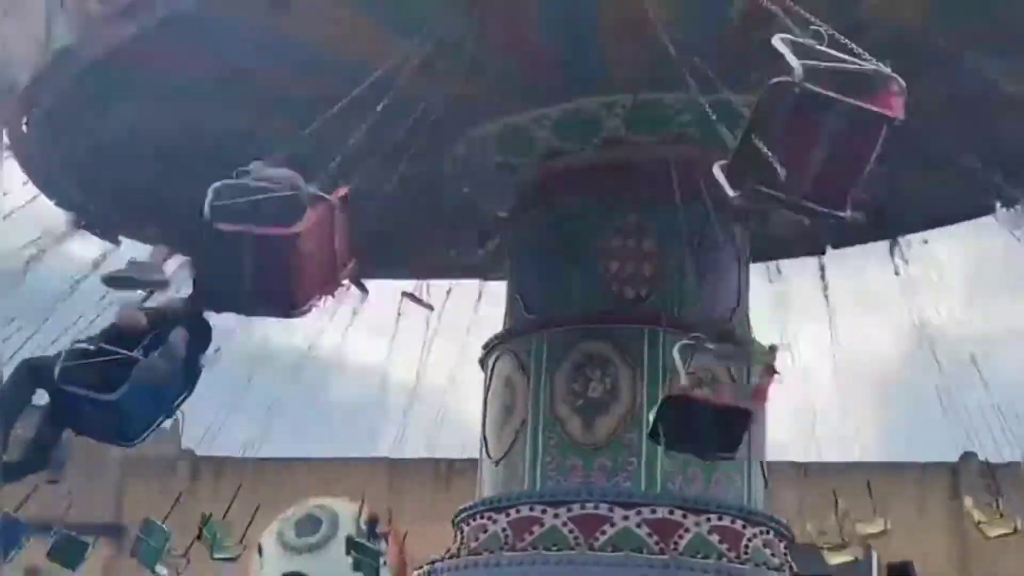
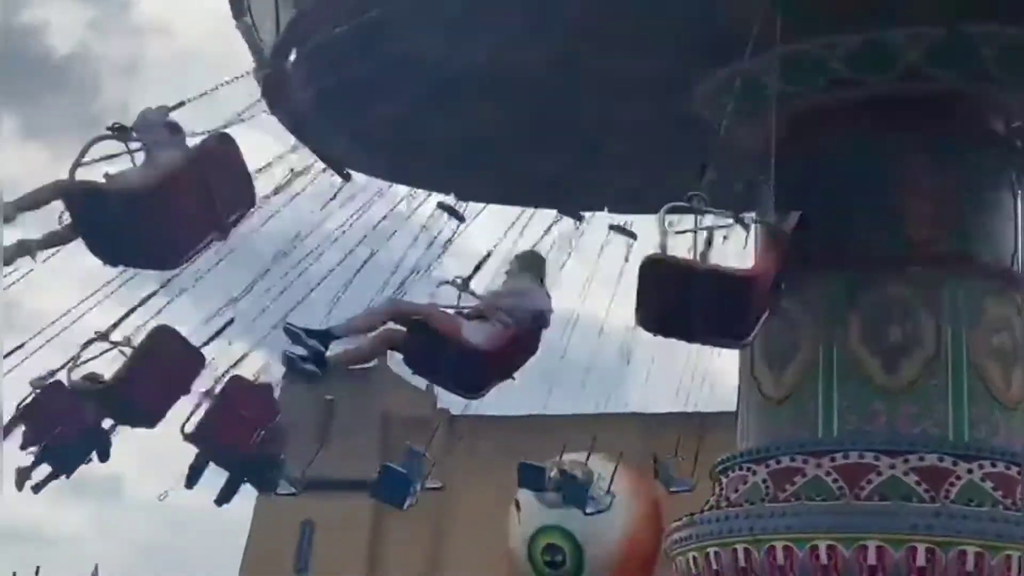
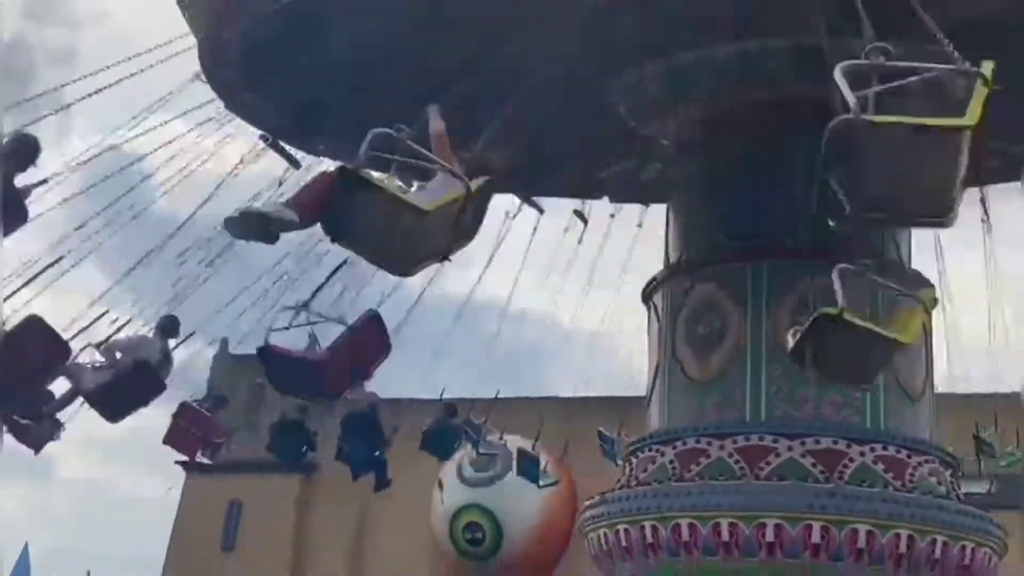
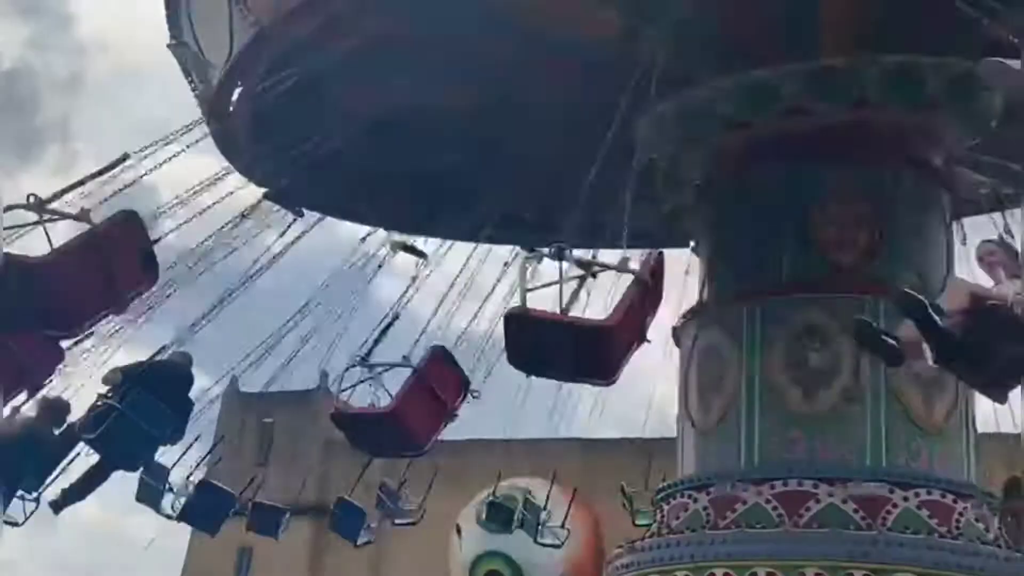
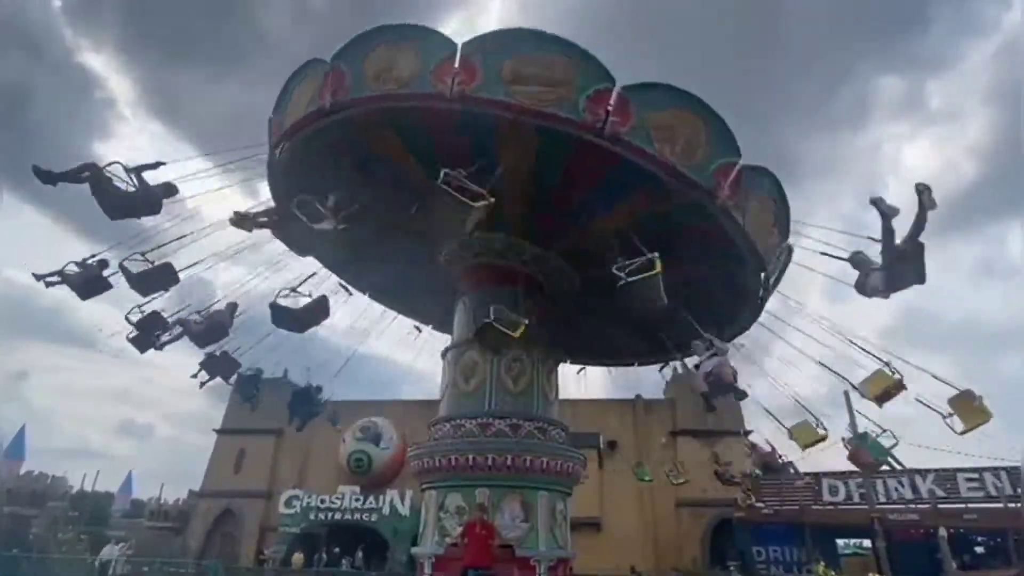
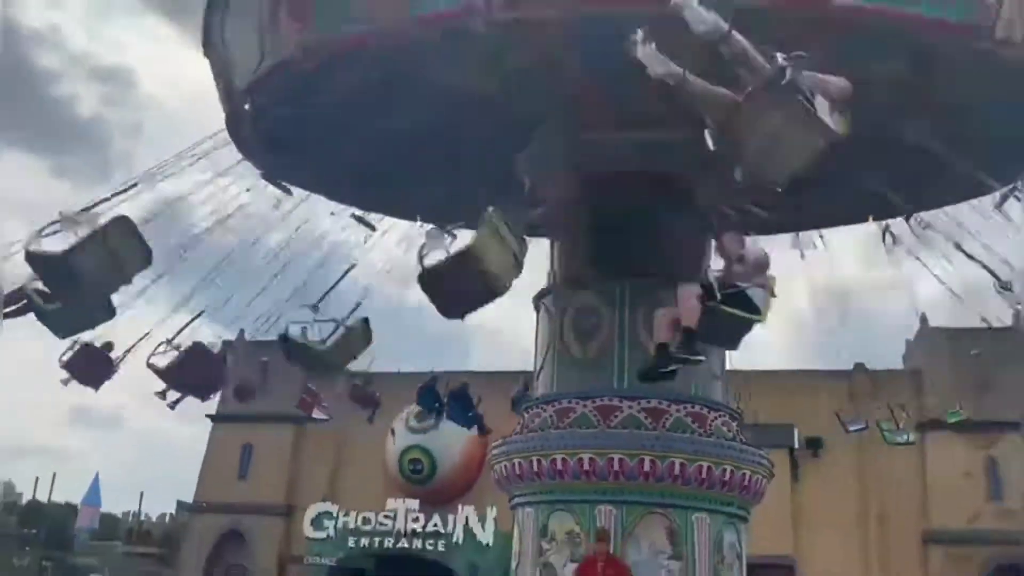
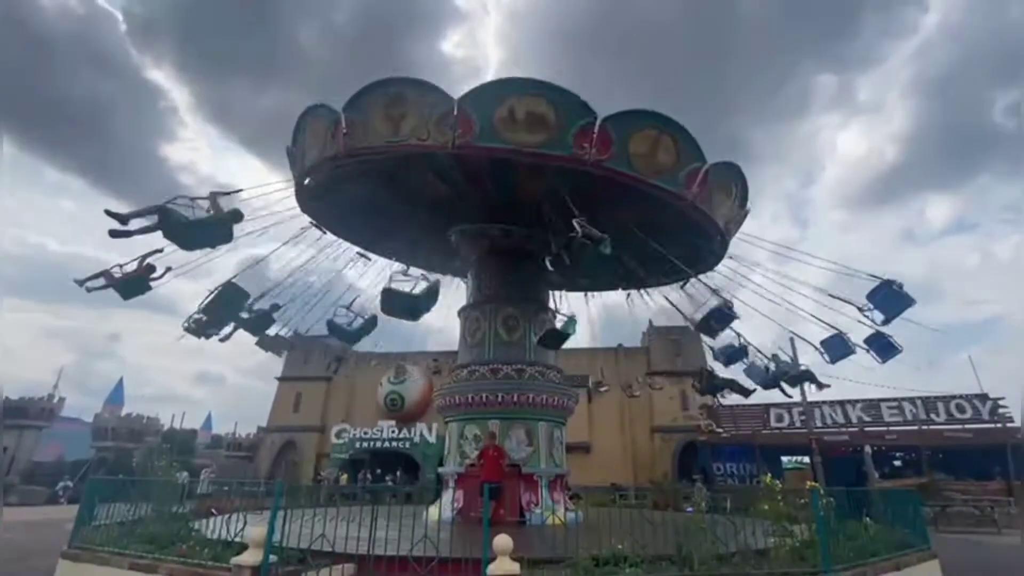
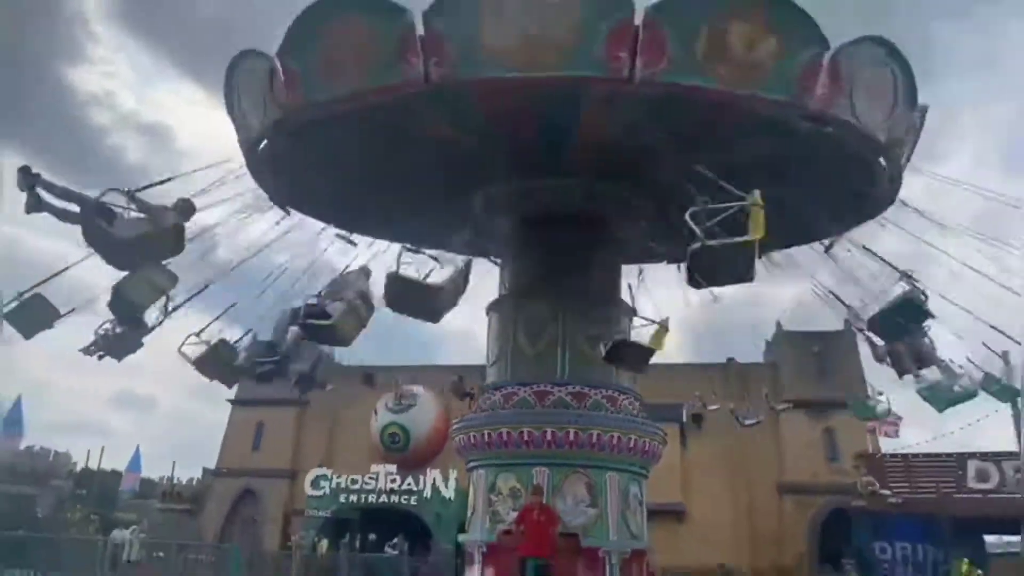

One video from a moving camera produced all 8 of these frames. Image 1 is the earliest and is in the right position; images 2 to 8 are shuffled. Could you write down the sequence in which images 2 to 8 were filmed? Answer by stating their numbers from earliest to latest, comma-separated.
4, 2, 3, 6, 8, 7, 5
